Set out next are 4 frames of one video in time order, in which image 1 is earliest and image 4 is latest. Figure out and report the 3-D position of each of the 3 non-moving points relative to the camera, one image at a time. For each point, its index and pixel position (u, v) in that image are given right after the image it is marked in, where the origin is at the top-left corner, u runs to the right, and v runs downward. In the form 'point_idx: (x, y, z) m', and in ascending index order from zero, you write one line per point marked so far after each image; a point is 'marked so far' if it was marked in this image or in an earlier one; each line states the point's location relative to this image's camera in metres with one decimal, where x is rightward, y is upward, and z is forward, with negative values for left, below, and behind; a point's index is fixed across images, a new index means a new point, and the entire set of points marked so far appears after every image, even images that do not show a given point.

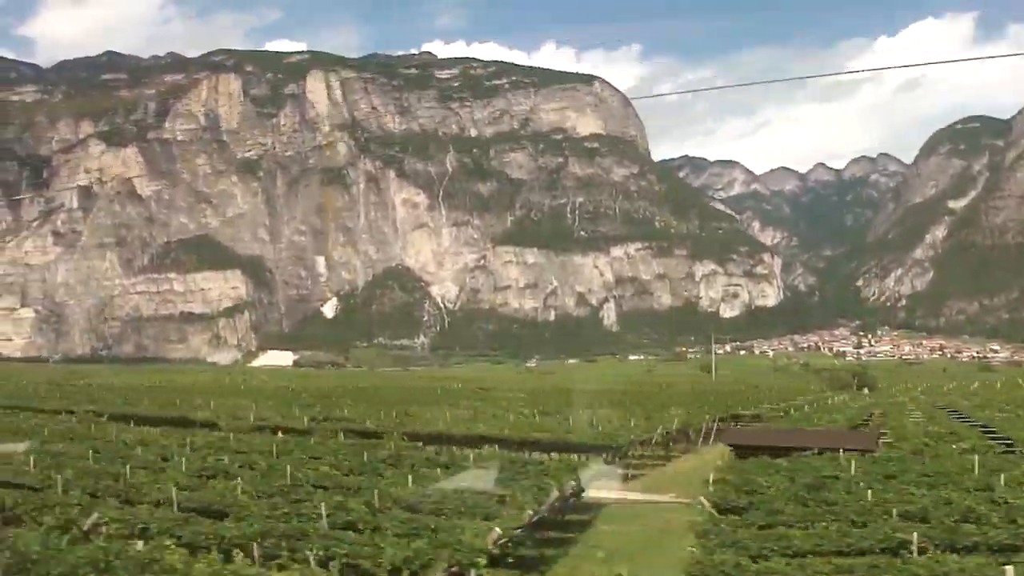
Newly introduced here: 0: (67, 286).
0: (-8.3, 0.0, +18.2) m
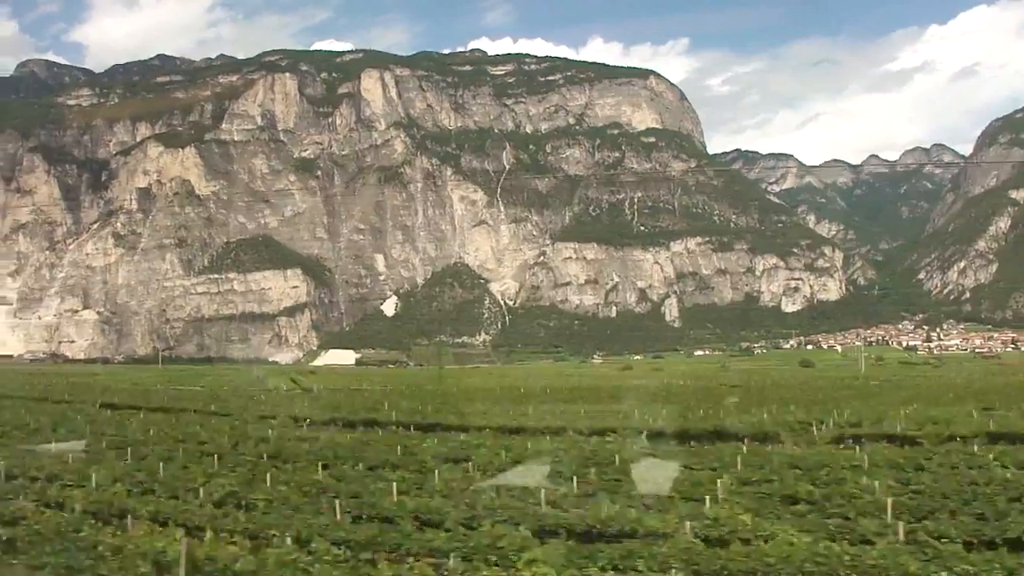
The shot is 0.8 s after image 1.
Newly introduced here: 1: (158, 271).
0: (-7.2, 0.0, +18.2) m
1: (-6.7, +0.3, +18.4) m
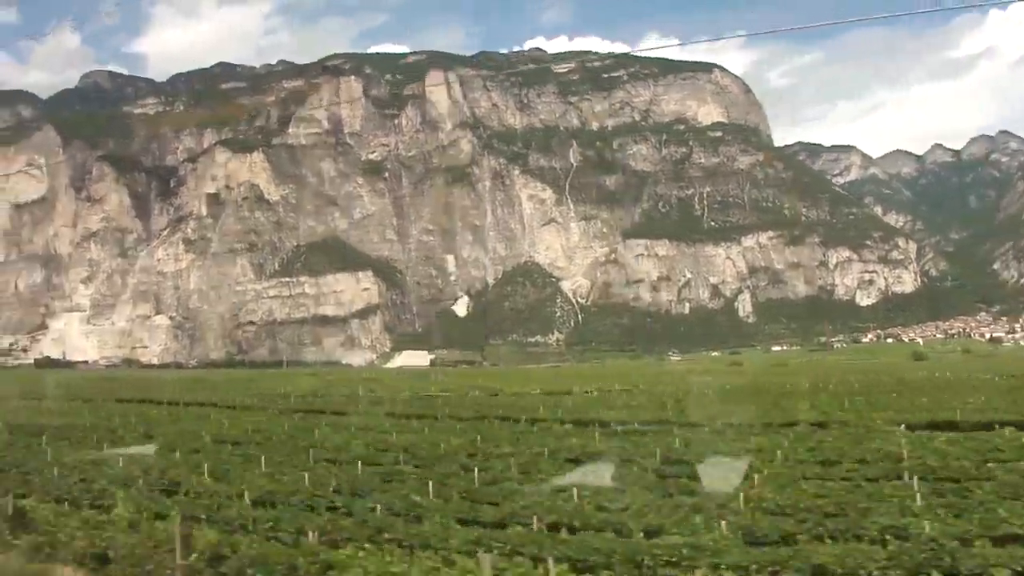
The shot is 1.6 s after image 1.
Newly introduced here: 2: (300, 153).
0: (-5.8, -0.1, +18.3) m
1: (-5.4, +0.3, +18.4) m
2: (-4.4, +2.8, +20.2) m
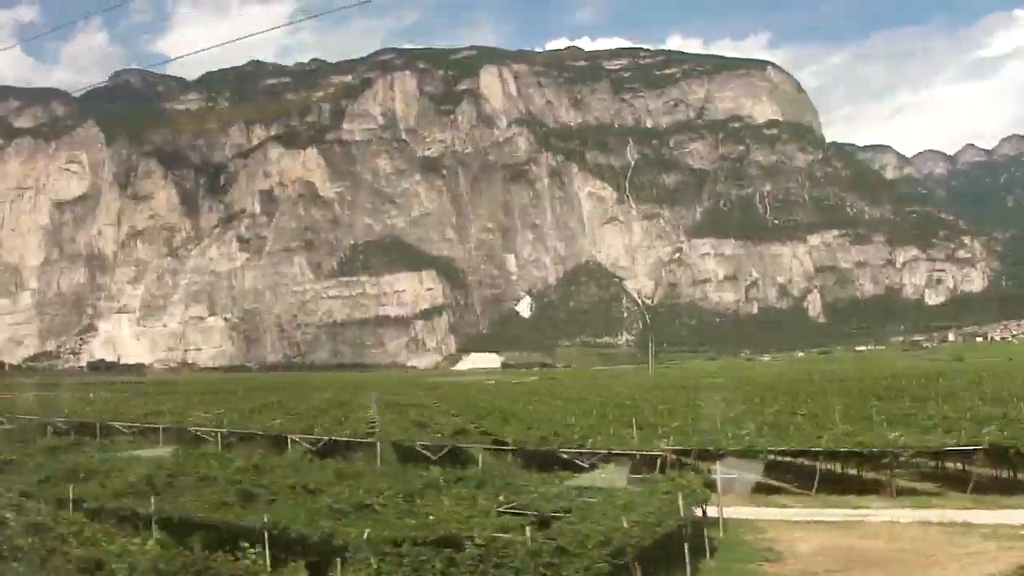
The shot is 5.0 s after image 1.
0: (-4.6, -0.1, +17.7) m
1: (-4.1, +0.3, +17.9) m
2: (-3.2, +2.8, +19.7) m
